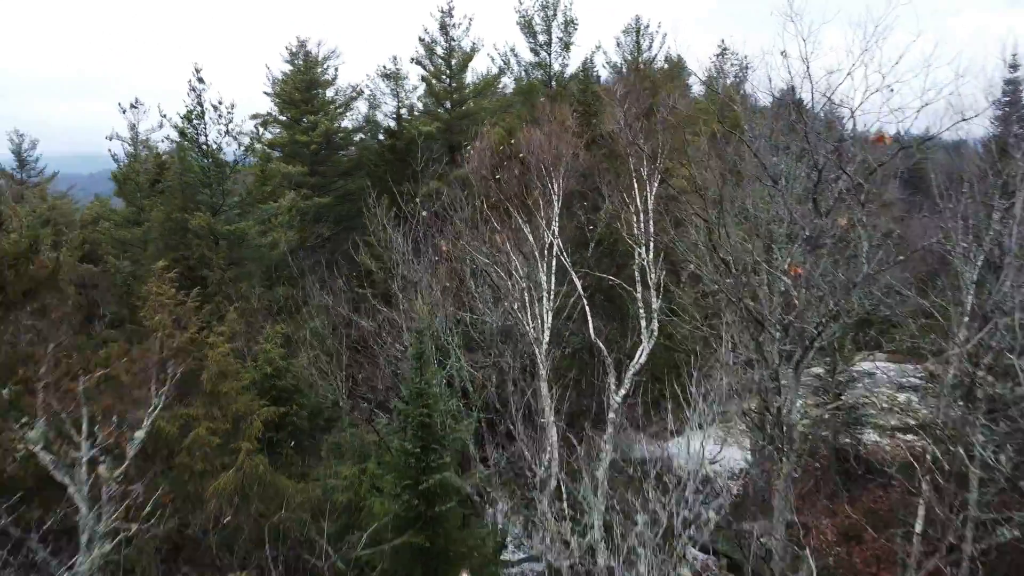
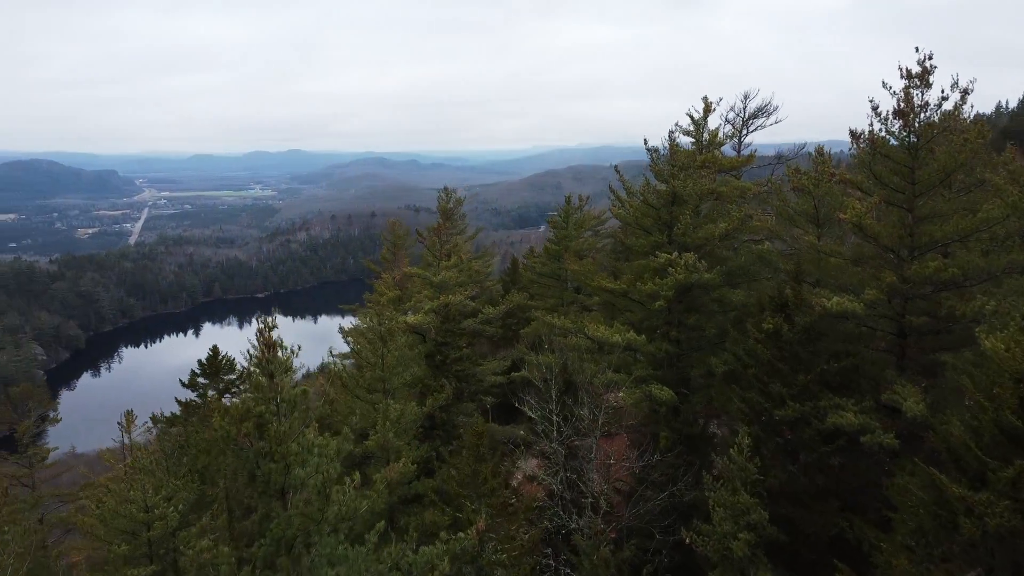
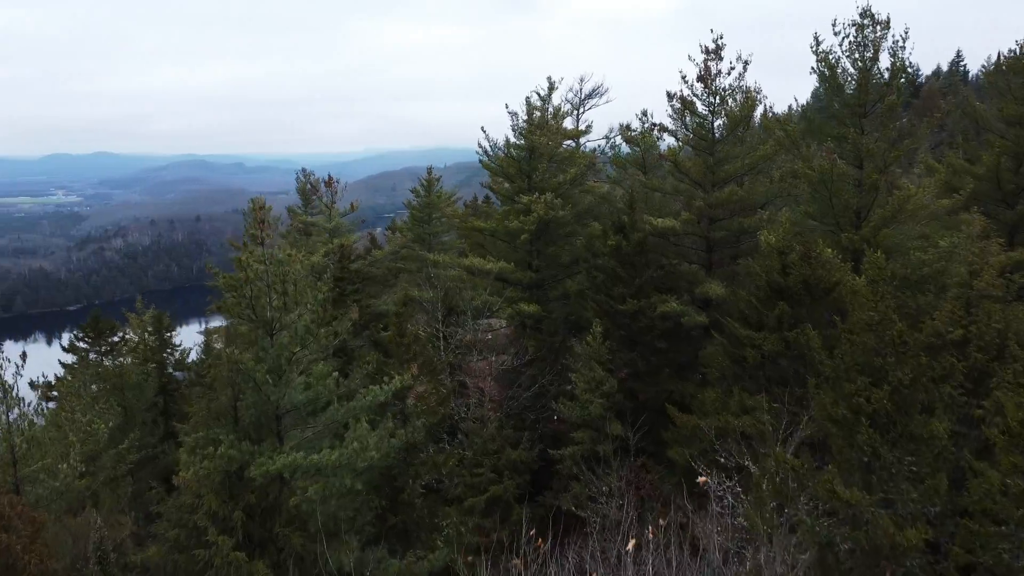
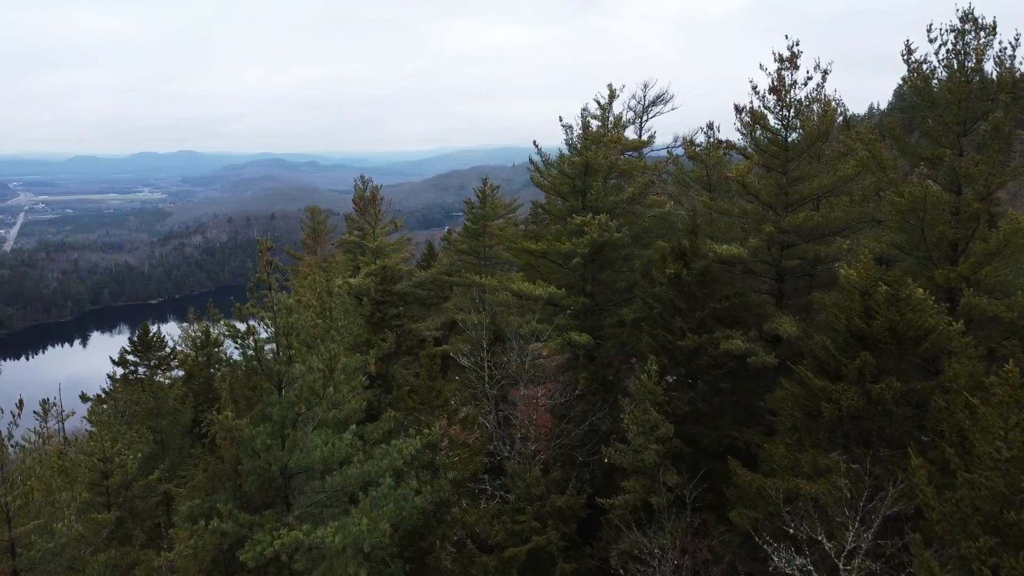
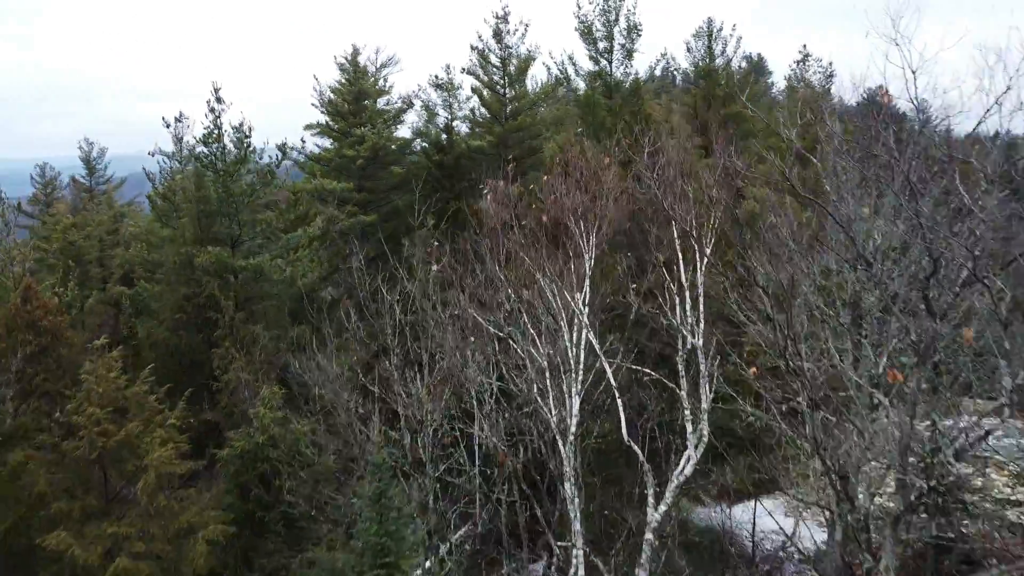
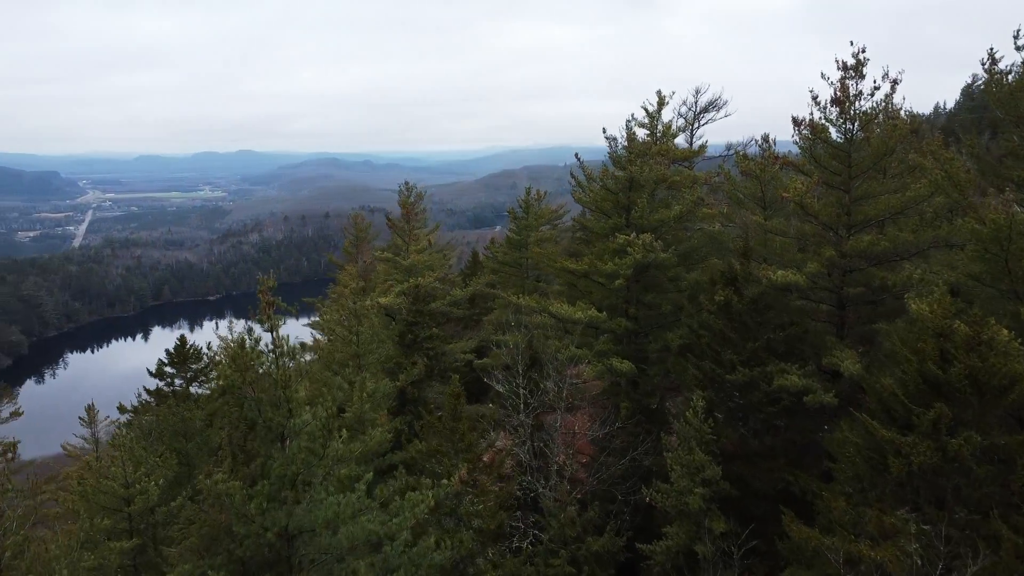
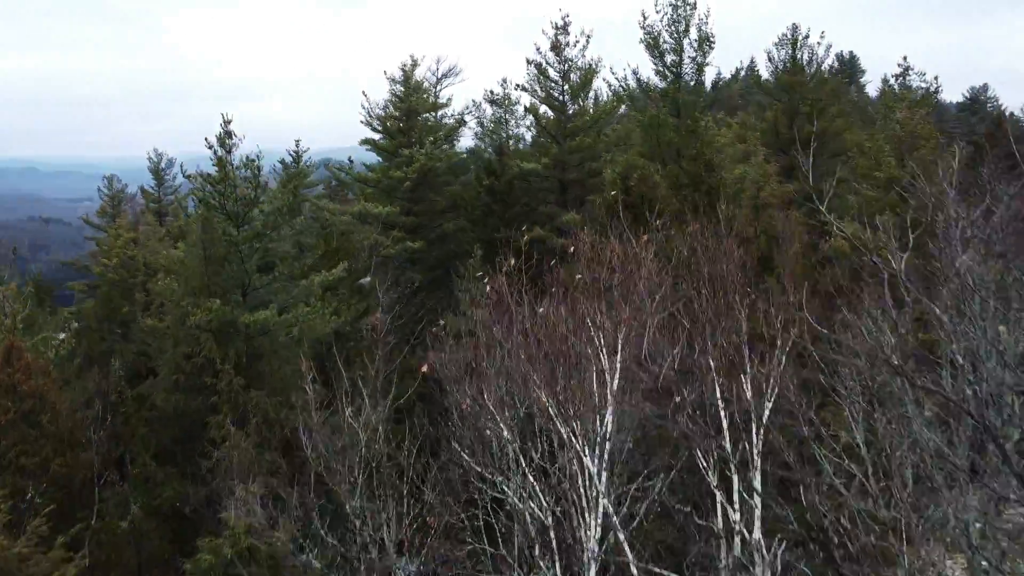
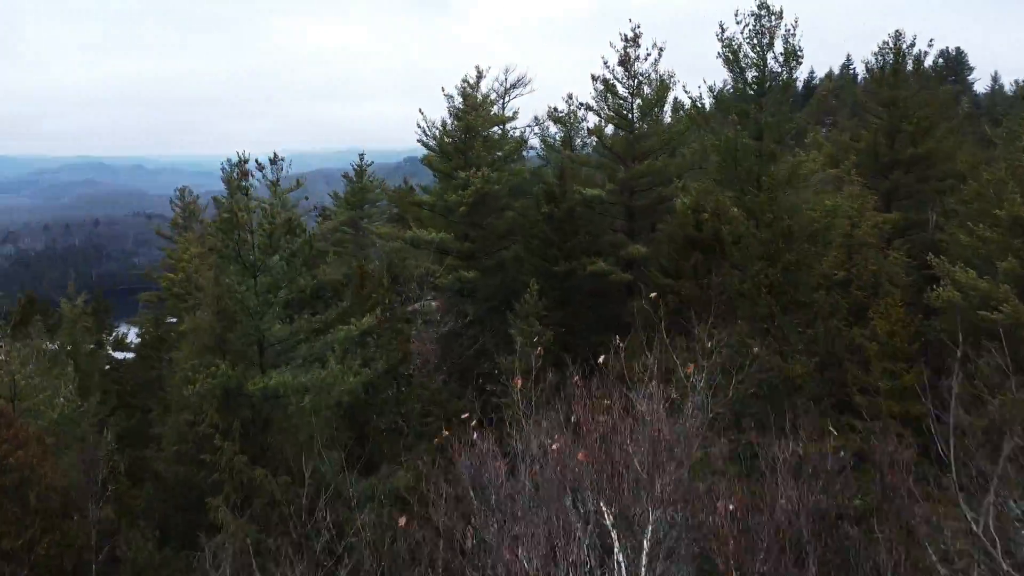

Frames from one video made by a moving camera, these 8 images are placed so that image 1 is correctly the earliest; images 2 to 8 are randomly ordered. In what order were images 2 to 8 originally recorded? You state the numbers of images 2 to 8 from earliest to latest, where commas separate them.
5, 7, 8, 3, 4, 6, 2
